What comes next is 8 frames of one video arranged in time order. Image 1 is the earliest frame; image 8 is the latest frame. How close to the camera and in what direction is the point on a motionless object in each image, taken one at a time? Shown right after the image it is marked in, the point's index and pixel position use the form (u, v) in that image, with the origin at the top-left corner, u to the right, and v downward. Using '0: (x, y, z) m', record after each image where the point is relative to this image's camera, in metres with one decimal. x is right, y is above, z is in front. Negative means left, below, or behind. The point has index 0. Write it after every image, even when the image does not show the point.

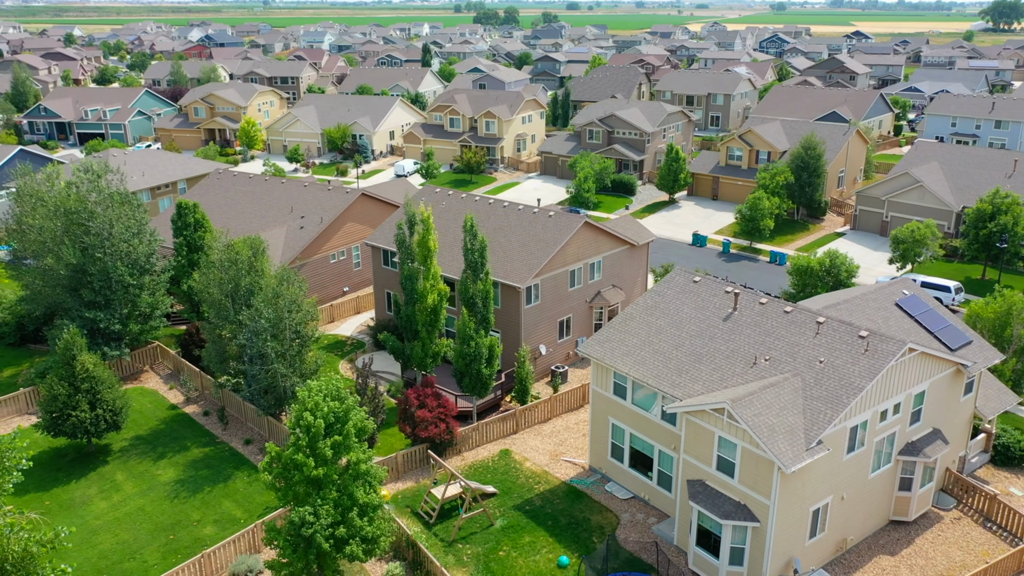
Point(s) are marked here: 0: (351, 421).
0: (-4.0, -3.3, +19.8) m
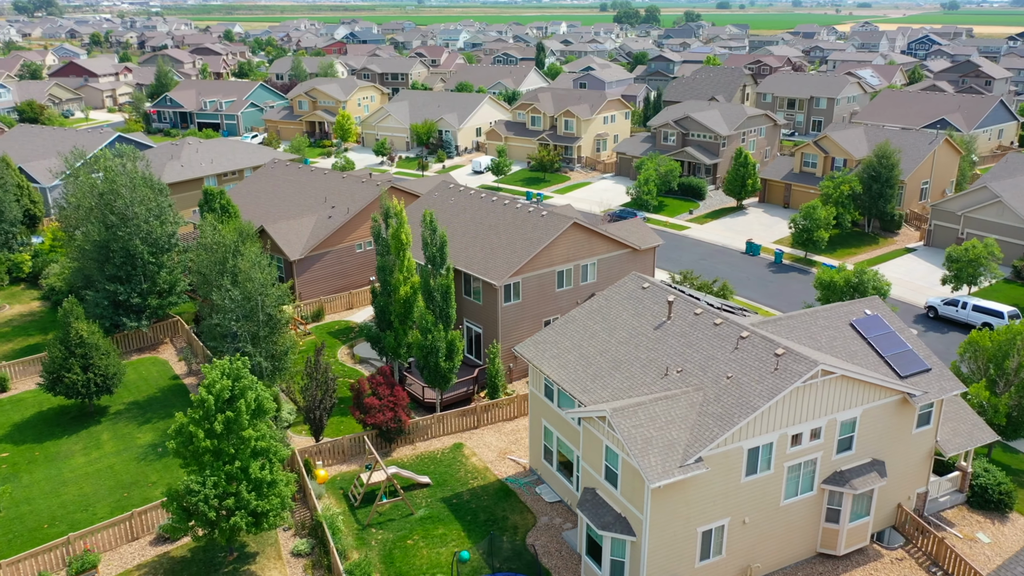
0: (-6.9, -2.9, +20.9) m
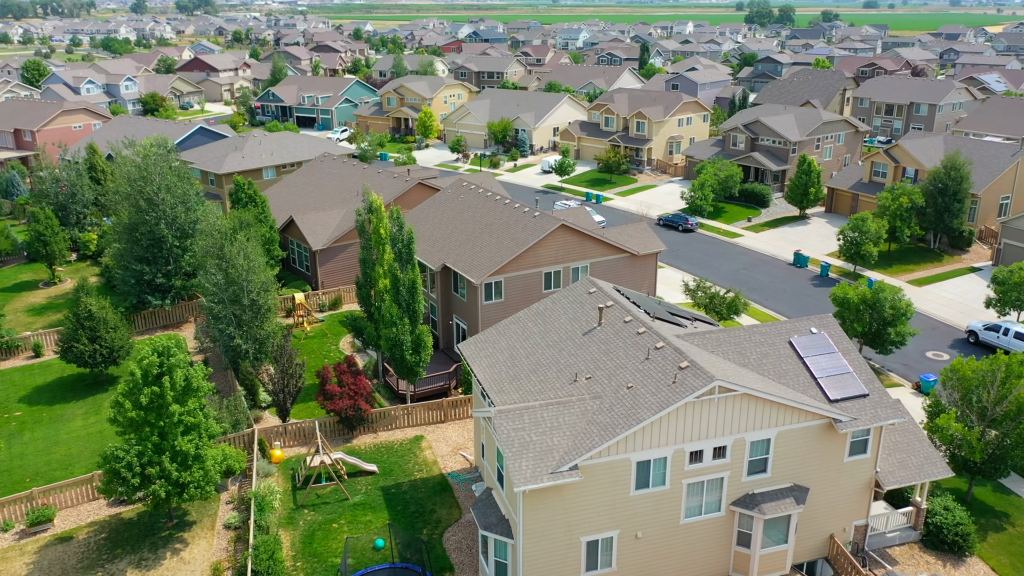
0: (-9.3, -2.4, +22.3) m
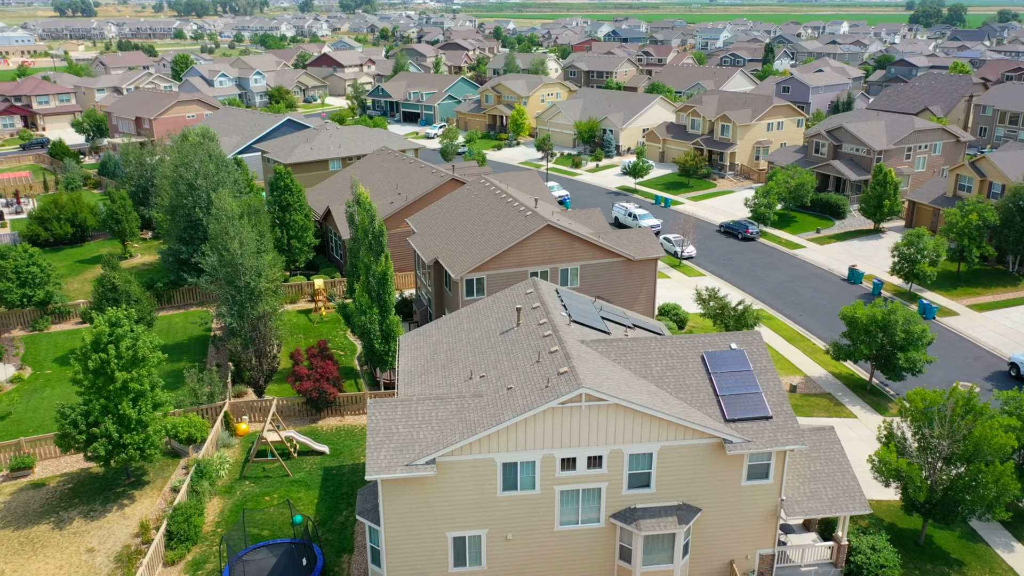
0: (-11.7, -1.7, +24.3) m
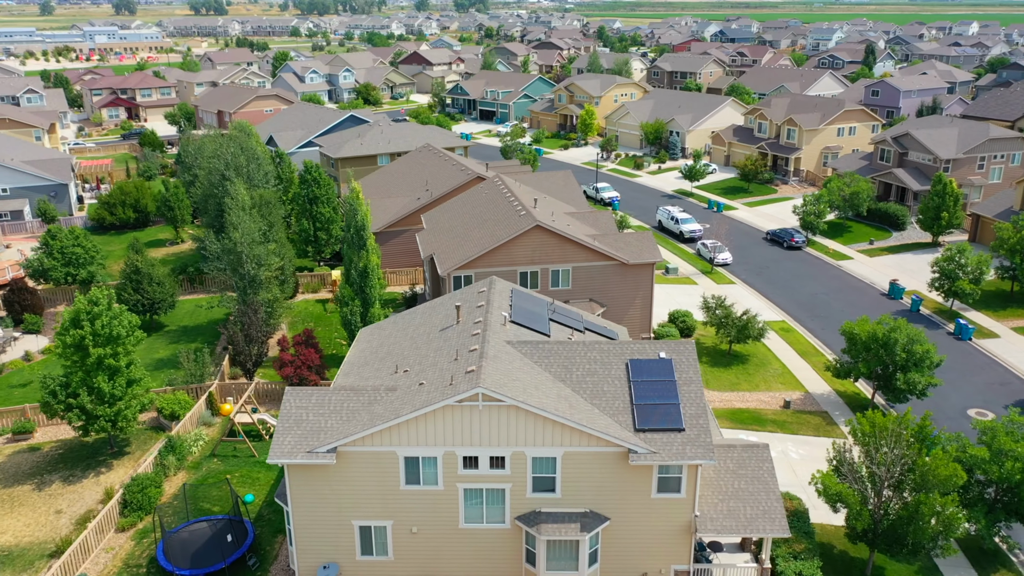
0: (-13.2, -1.1, +26.0) m
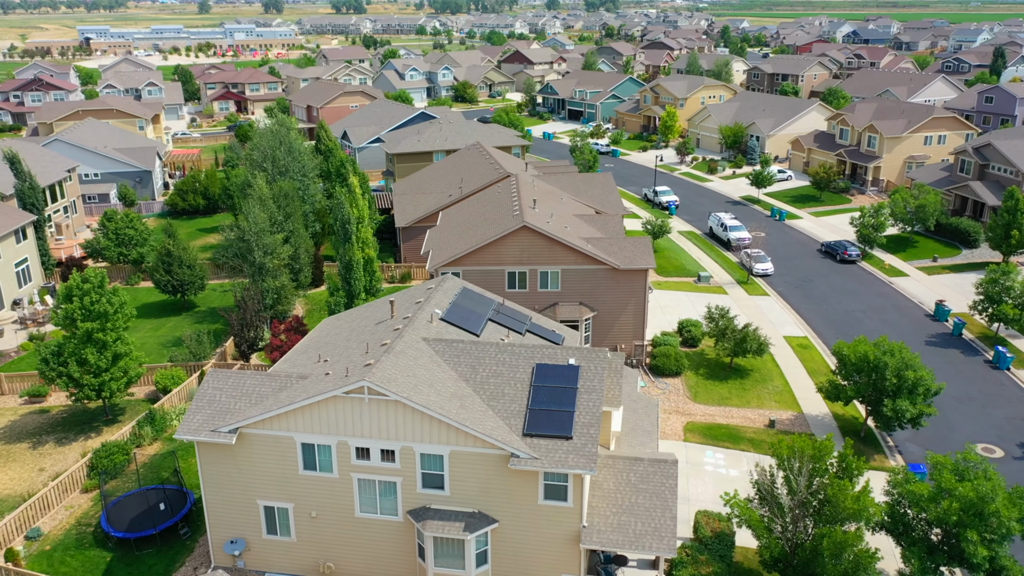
0: (-14.7, -0.4, +28.2) m
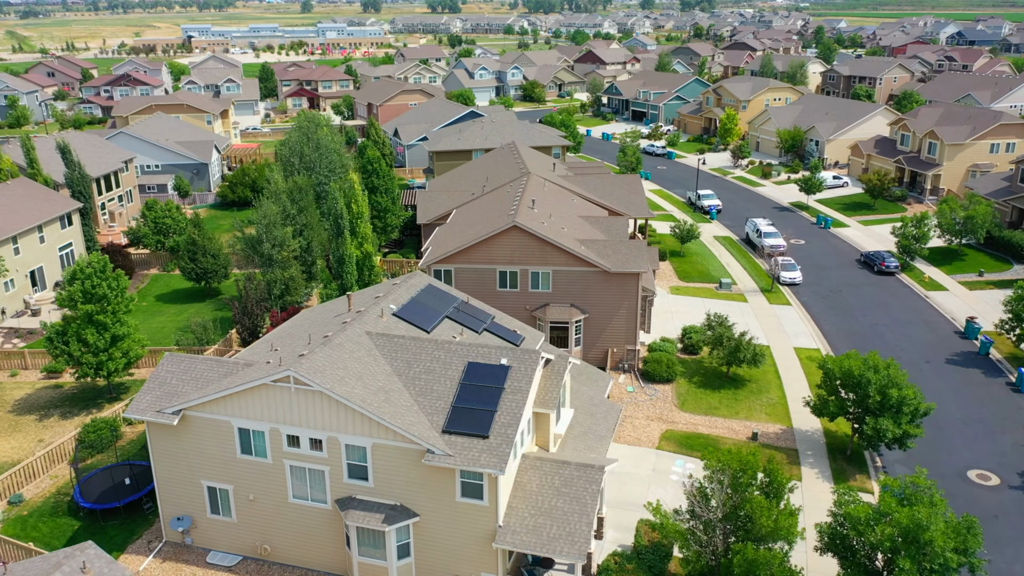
0: (-15.5, +0.2, +29.9) m
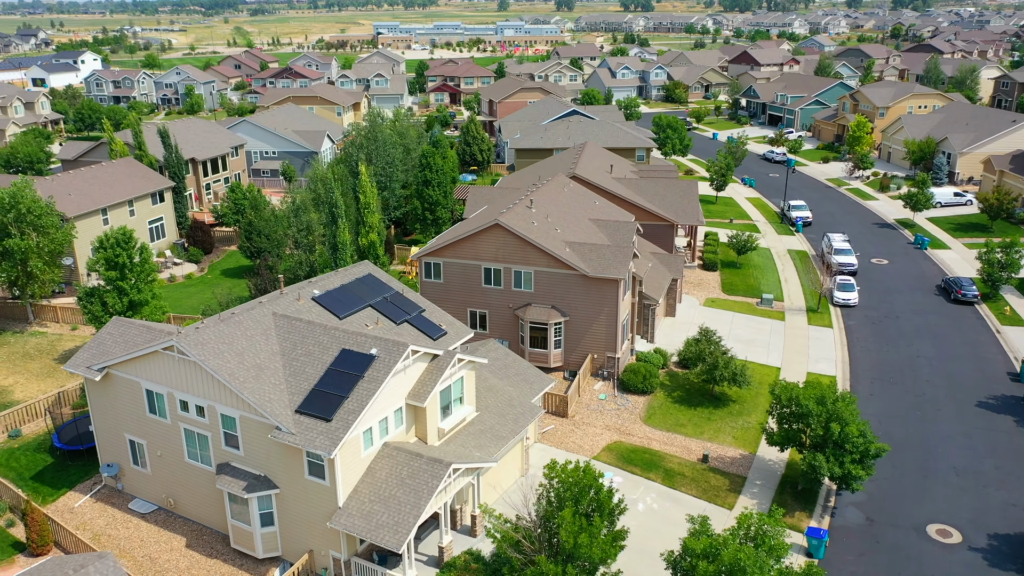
0: (-16.5, +1.5, +33.7) m
